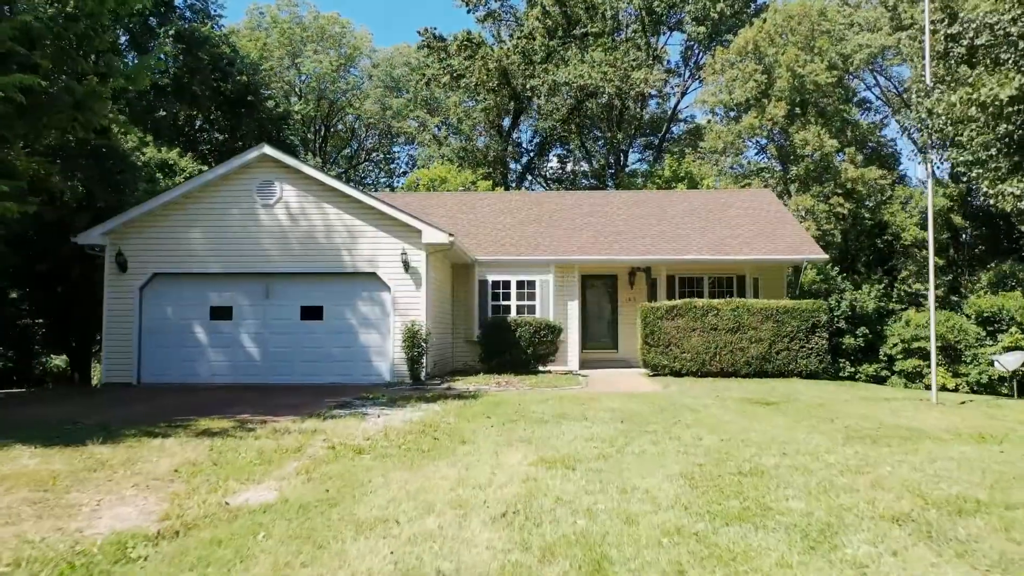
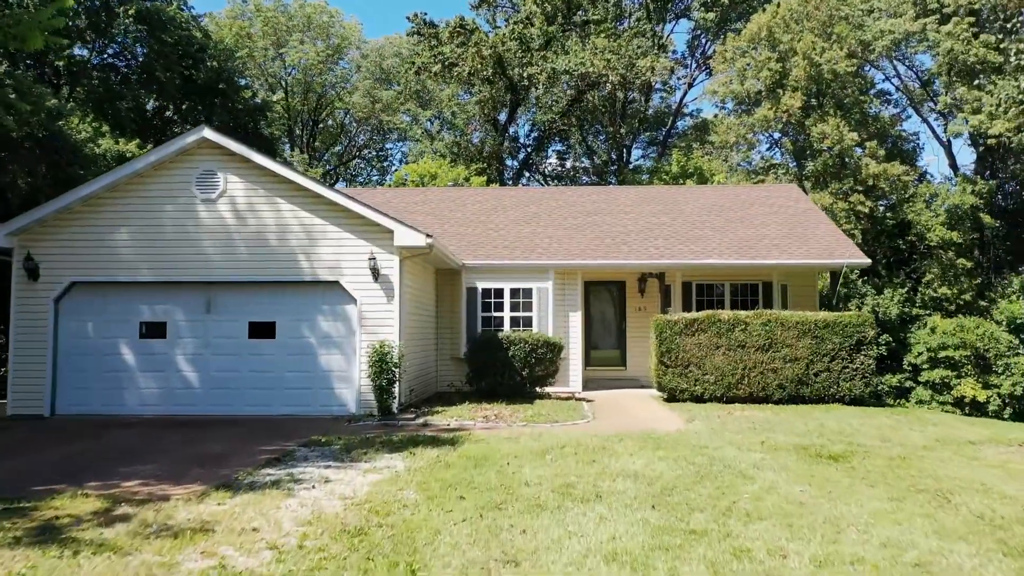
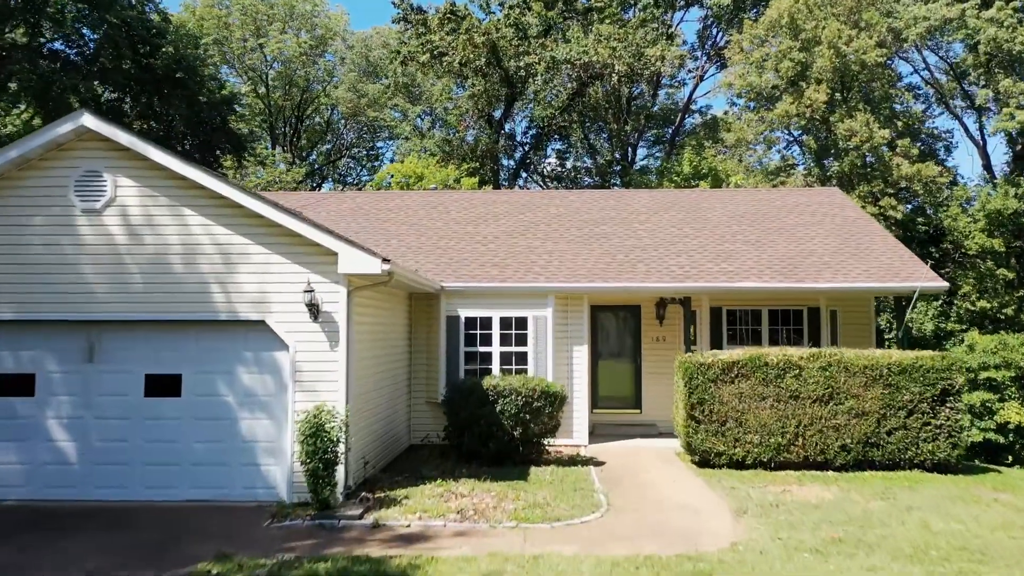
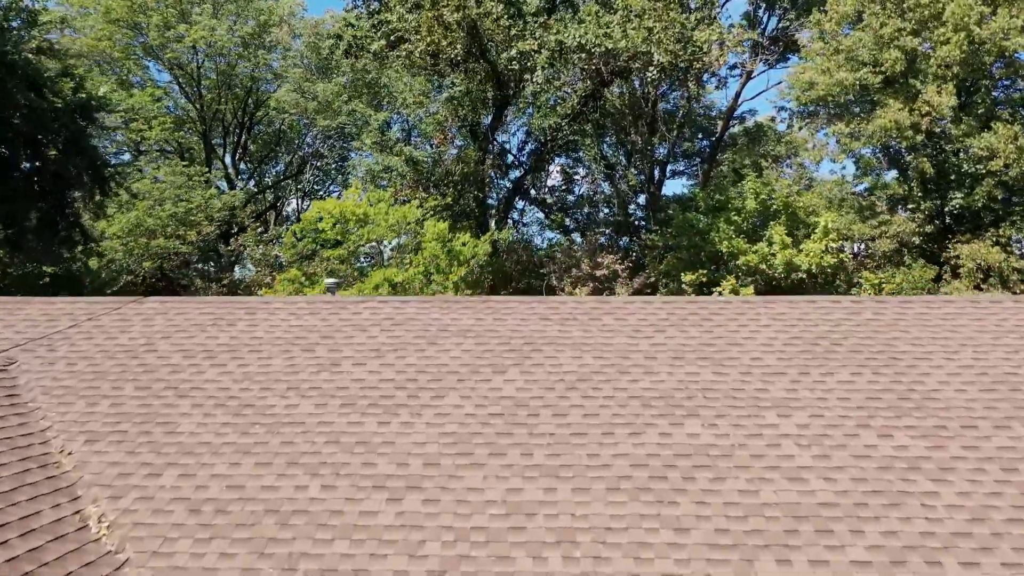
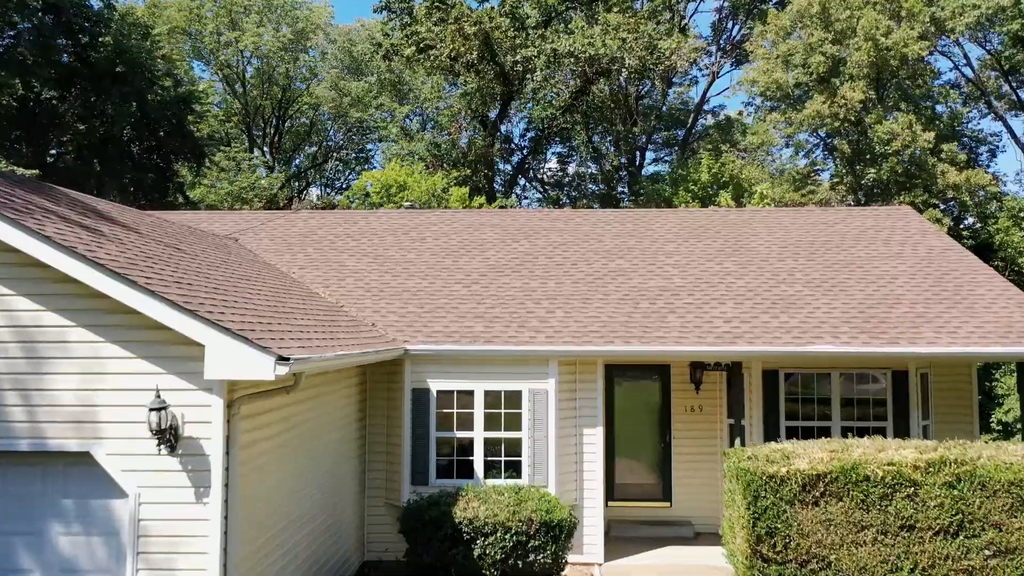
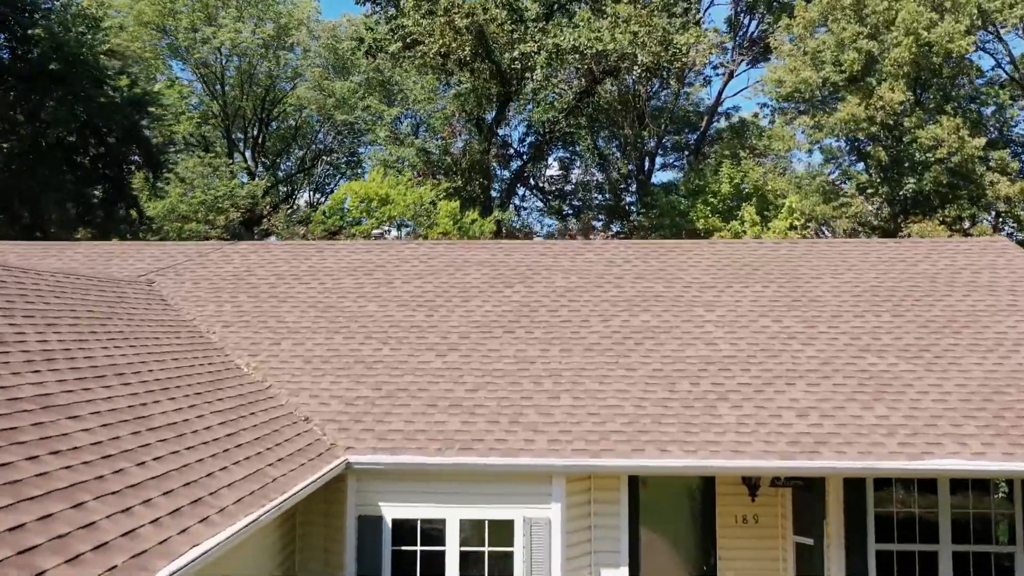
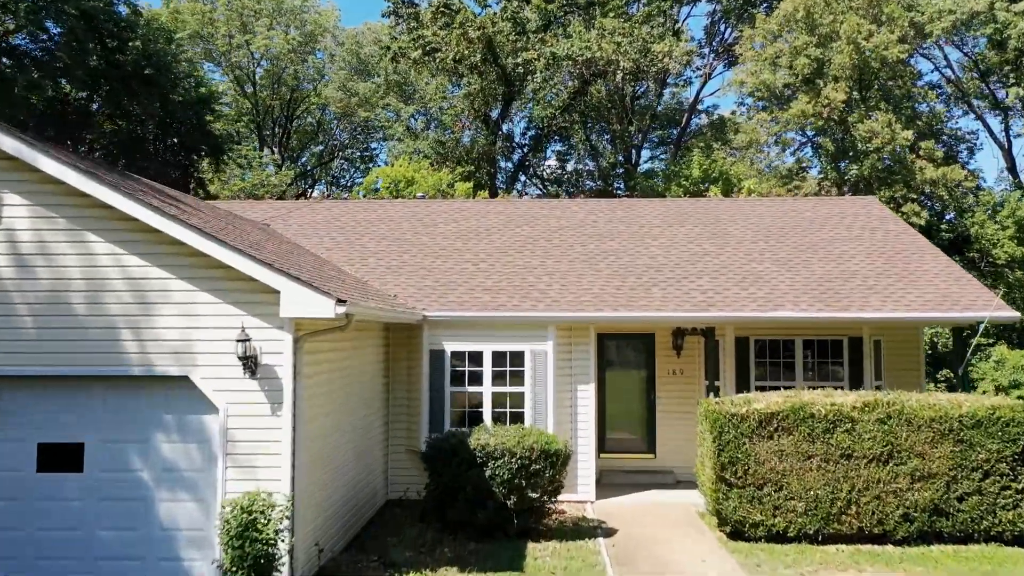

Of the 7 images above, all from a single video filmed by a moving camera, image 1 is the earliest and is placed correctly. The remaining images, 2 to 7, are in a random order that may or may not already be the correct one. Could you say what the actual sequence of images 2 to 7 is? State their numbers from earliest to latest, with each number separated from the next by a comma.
2, 3, 7, 5, 6, 4
